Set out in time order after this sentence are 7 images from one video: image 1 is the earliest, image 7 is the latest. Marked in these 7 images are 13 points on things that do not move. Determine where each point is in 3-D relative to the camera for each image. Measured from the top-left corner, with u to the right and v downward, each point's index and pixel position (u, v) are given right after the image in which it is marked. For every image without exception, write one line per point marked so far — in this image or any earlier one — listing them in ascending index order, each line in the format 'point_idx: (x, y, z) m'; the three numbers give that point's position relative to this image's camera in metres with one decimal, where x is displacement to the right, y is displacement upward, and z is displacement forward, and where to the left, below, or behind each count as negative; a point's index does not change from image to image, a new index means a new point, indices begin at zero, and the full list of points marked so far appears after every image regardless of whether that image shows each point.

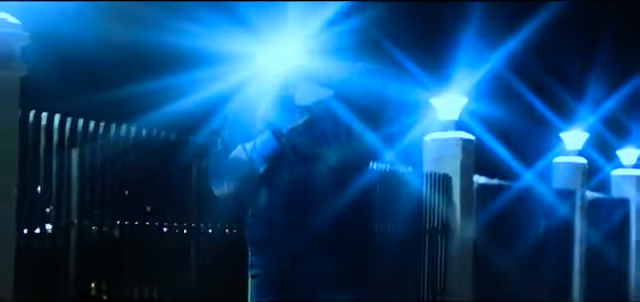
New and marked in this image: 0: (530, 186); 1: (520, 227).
0: (+1.4, -0.3, +11.9) m
1: (+1.2, -0.5, +11.2) m
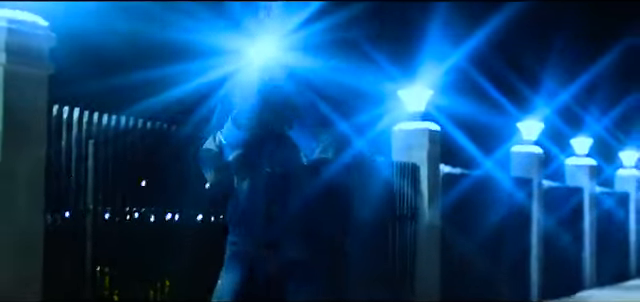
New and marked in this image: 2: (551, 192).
0: (+1.1, -0.2, +12.4) m
1: (+1.0, -0.4, +11.7) m
2: (+1.7, -0.3, +13.5) m
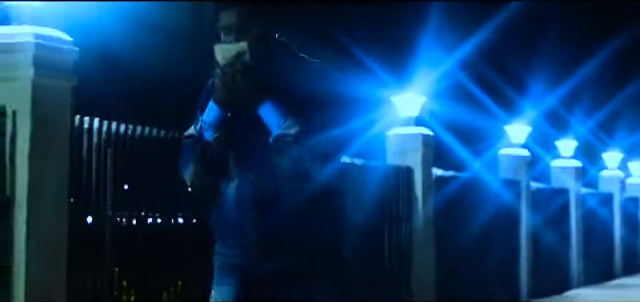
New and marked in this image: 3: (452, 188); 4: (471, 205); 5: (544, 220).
0: (+1.1, -0.2, +12.8) m
1: (+1.0, -0.4, +12.1) m
2: (+1.7, -0.3, +13.9) m
3: (+0.9, -0.3, +11.6) m
4: (+1.0, -0.4, +12.2) m
5: (+1.8, -0.5, +14.1) m
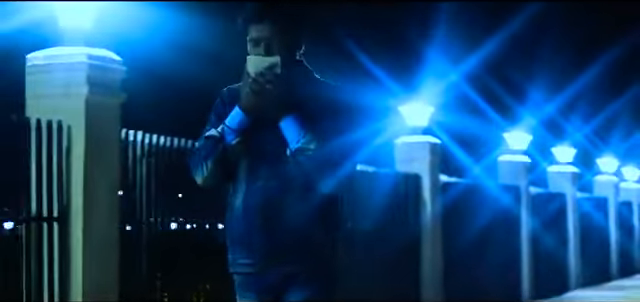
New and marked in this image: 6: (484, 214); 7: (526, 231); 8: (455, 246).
0: (+1.2, -0.3, +13.4) m
1: (+1.1, -0.5, +12.7) m
2: (+1.7, -0.4, +14.6) m
3: (+0.9, -0.3, +12.3) m
4: (+1.1, -0.4, +12.9) m
5: (+1.8, -0.6, +14.7) m
6: (+1.2, -0.5, +13.2) m
7: (+1.6, -0.6, +14.5) m
8: (+1.0, -0.7, +13.0) m
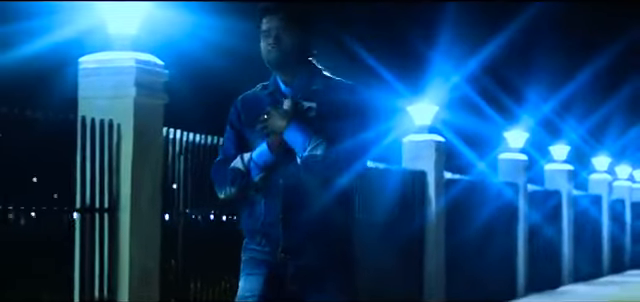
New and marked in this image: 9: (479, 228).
0: (+1.2, -0.2, +14.2) m
1: (+1.1, -0.5, +13.5) m
2: (+1.8, -0.4, +15.3) m
3: (+1.0, -0.3, +13.0) m
4: (+1.2, -0.4, +13.6) m
5: (+1.9, -0.6, +15.5) m
6: (+1.3, -0.5, +14.0) m
7: (+1.7, -0.6, +15.2) m
8: (+1.0, -0.7, +13.7) m
9: (+1.3, -0.6, +15.0) m
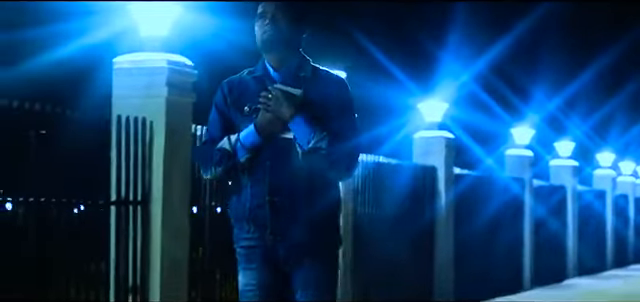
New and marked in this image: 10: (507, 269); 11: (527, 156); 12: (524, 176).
0: (+1.3, -0.2, +14.4) m
1: (+1.2, -0.4, +13.7) m
2: (+1.9, -0.3, +15.5) m
3: (+1.0, -0.3, +13.3) m
4: (+1.2, -0.4, +13.9) m
5: (+2.0, -0.5, +15.7) m
6: (+1.3, -0.4, +14.2) m
7: (+1.8, -0.6, +15.4) m
8: (+1.1, -0.6, +14.0) m
9: (+1.4, -0.6, +15.3) m
10: (+1.5, -1.0, +14.9) m
11: (+1.9, 0.0, +16.7) m
12: (+1.8, -0.2, +15.6) m
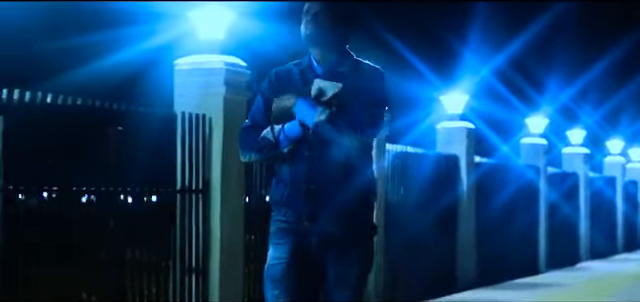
0: (+1.5, -0.1, +15.5) m
1: (+1.4, -0.3, +14.8) m
2: (+2.1, -0.2, +16.6) m
3: (+1.2, -0.2, +14.4) m
4: (+1.4, -0.3, +14.9) m
5: (+2.3, -0.4, +16.8) m
6: (+1.5, -0.3, +15.3) m
7: (+2.1, -0.5, +16.5) m
8: (+1.3, -0.5, +15.0) m
9: (+1.6, -0.5, +16.3) m
10: (+1.8, -0.9, +16.0) m
11: (+2.2, +0.1, +17.7) m
12: (+2.0, -0.1, +16.6) m
